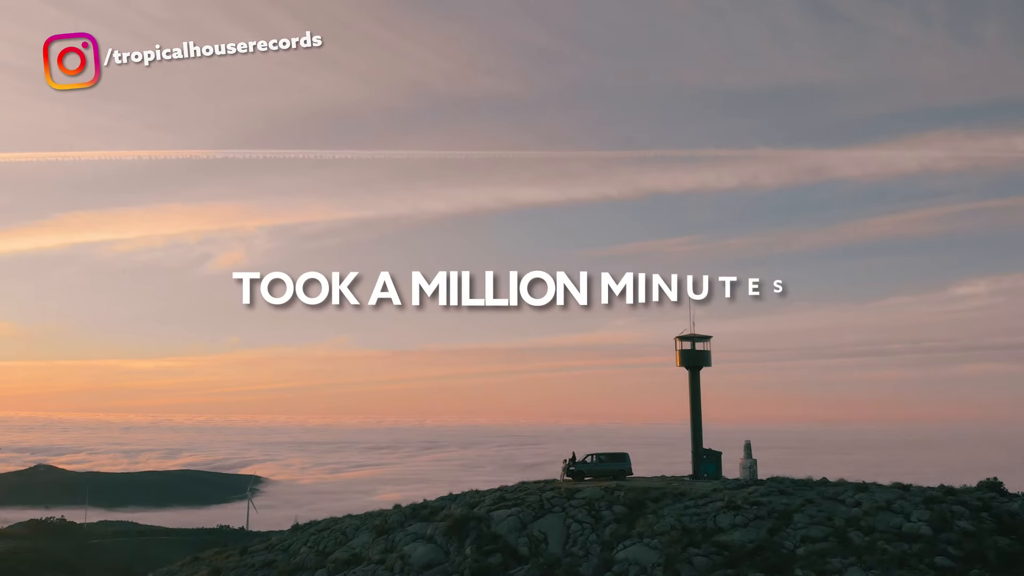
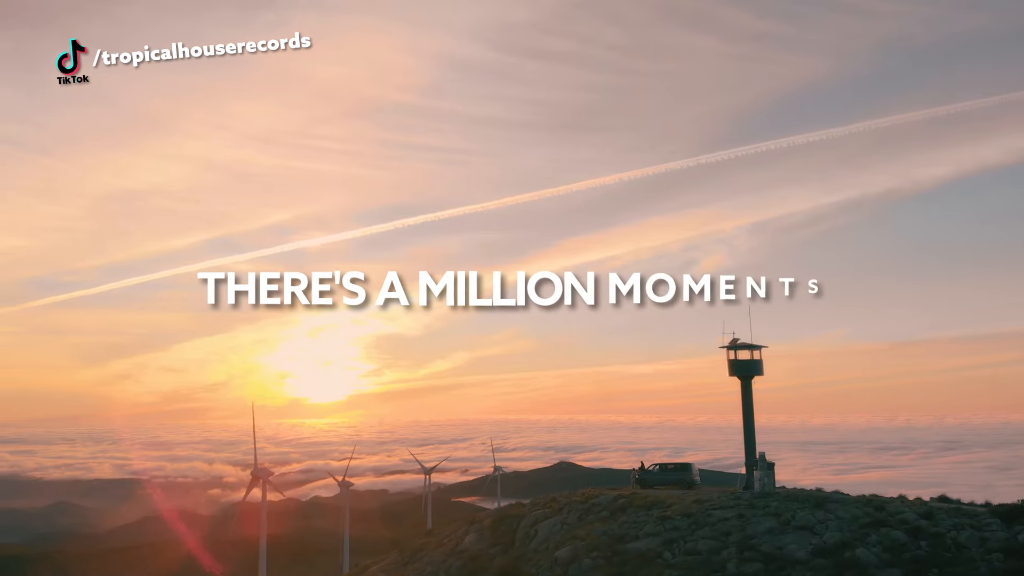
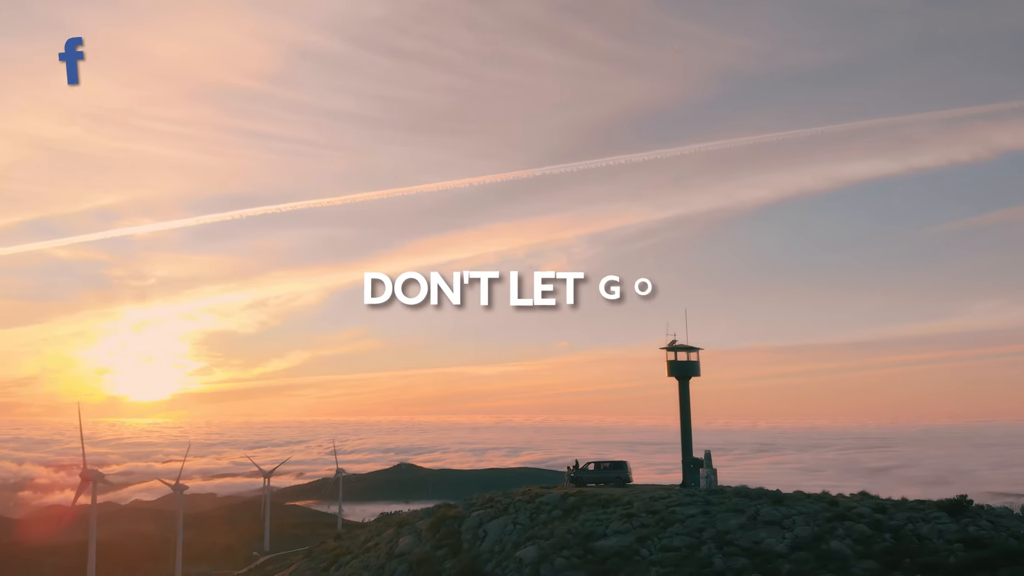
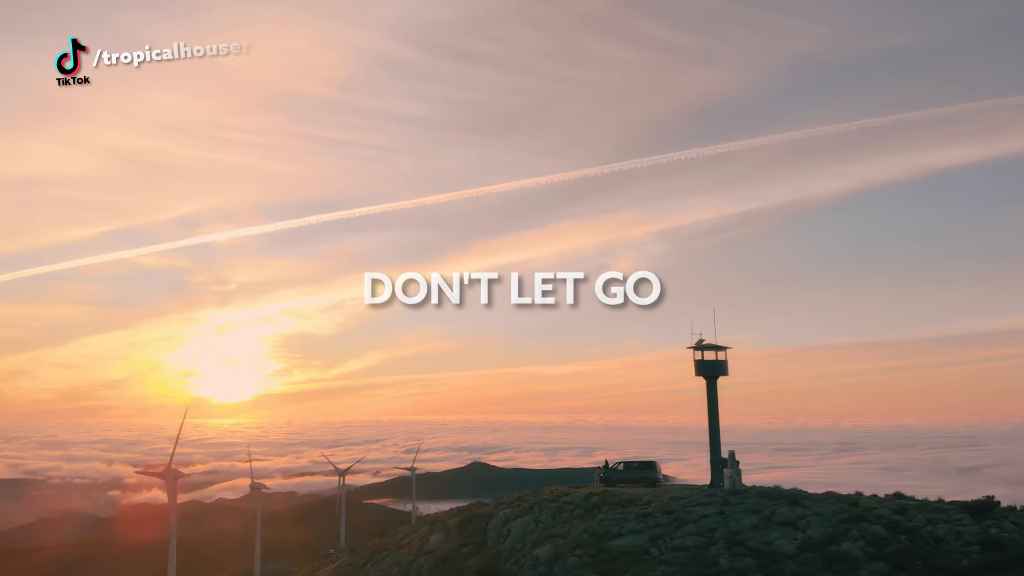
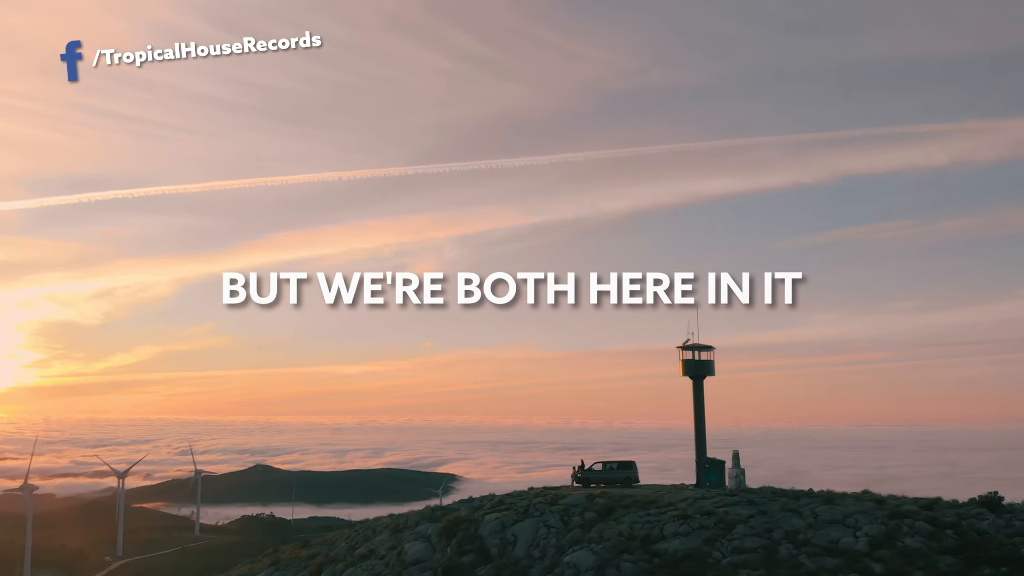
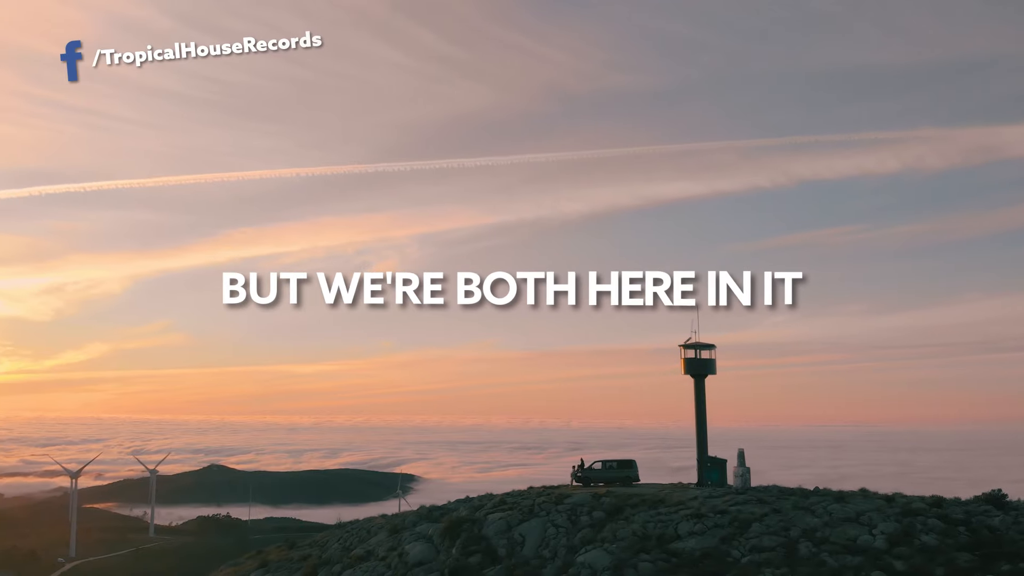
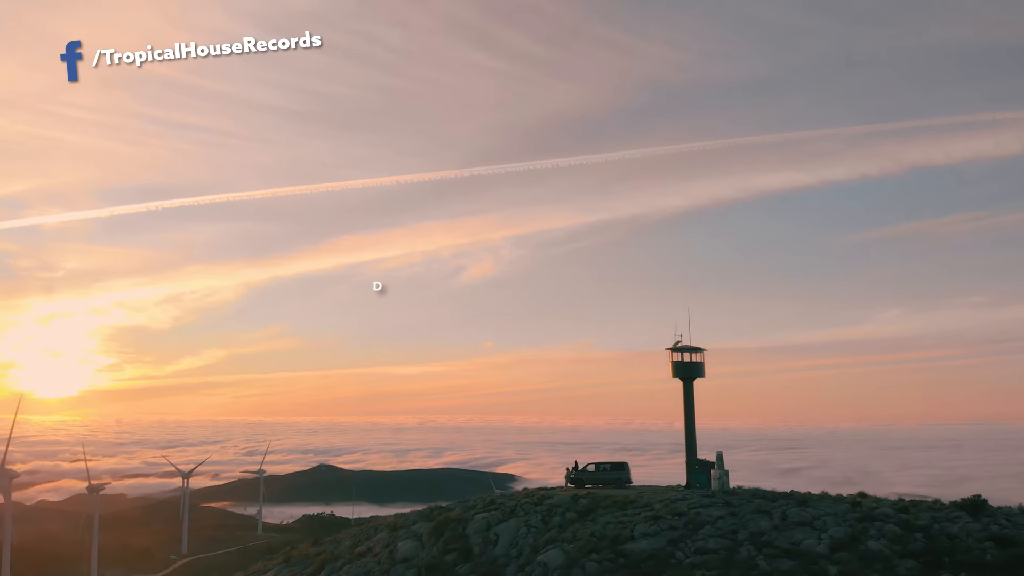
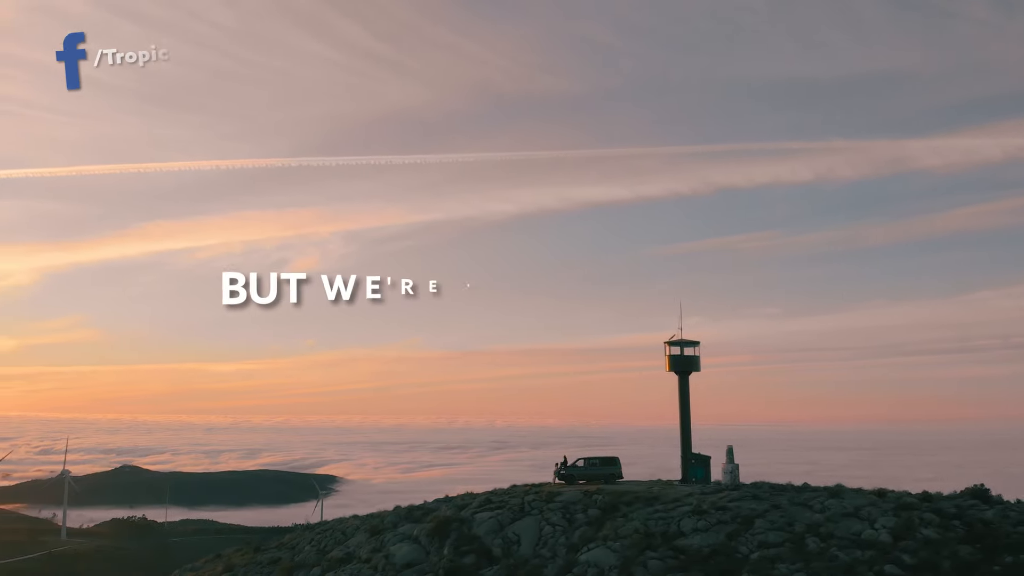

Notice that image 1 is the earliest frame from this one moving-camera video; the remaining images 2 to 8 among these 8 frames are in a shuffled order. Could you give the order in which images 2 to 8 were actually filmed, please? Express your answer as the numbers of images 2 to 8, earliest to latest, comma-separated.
8, 6, 5, 7, 3, 4, 2
